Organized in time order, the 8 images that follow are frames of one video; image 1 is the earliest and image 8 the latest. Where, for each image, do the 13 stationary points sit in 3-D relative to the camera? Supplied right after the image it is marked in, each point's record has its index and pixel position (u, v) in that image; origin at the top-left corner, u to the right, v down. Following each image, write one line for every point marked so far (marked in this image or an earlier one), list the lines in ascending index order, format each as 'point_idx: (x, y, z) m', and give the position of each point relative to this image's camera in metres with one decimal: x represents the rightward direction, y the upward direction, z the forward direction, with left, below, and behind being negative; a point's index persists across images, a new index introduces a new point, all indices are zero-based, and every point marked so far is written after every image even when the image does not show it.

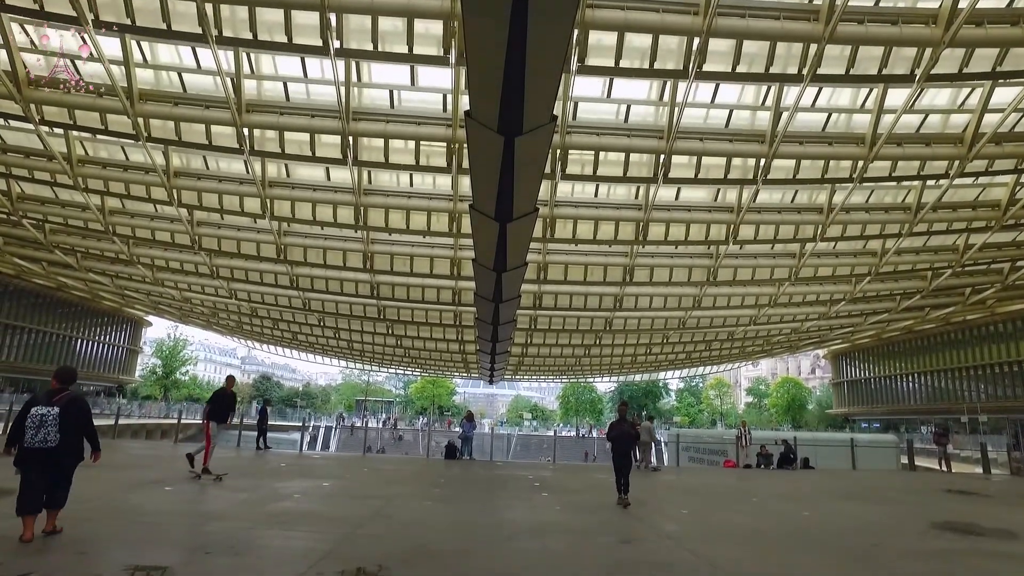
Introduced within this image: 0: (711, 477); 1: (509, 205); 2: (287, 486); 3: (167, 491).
0: (+5.1, -4.9, +15.9) m
1: (-0.1, +2.3, +16.9) m
2: (-3.5, -3.1, +9.7) m
3: (-4.7, -2.8, +8.3) m
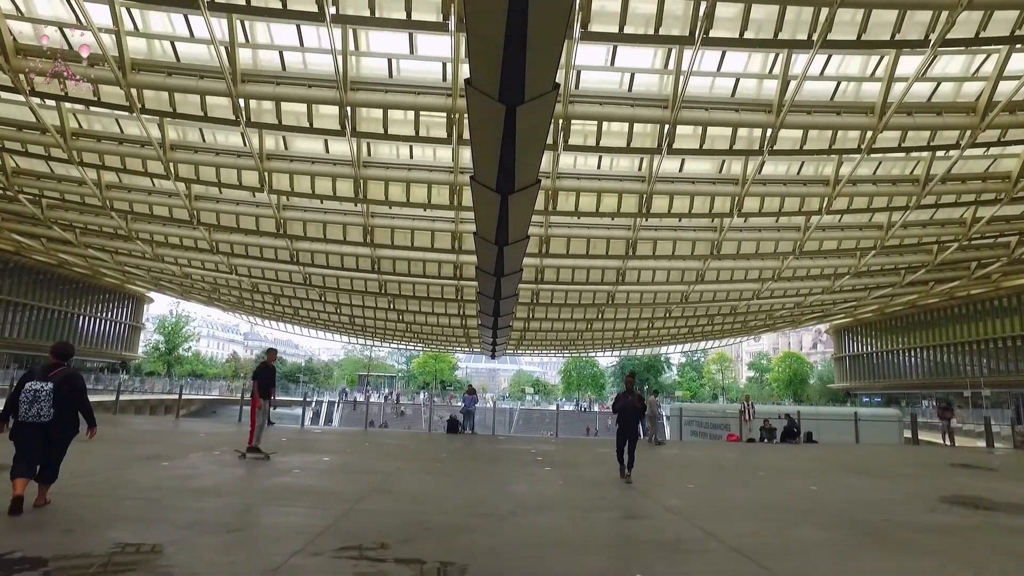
0: (+5.2, -4.2, +15.8) m
1: (-0.1, +3.0, +16.5) m
2: (-3.5, -2.7, +9.6) m
3: (-4.6, -2.4, +8.1) m
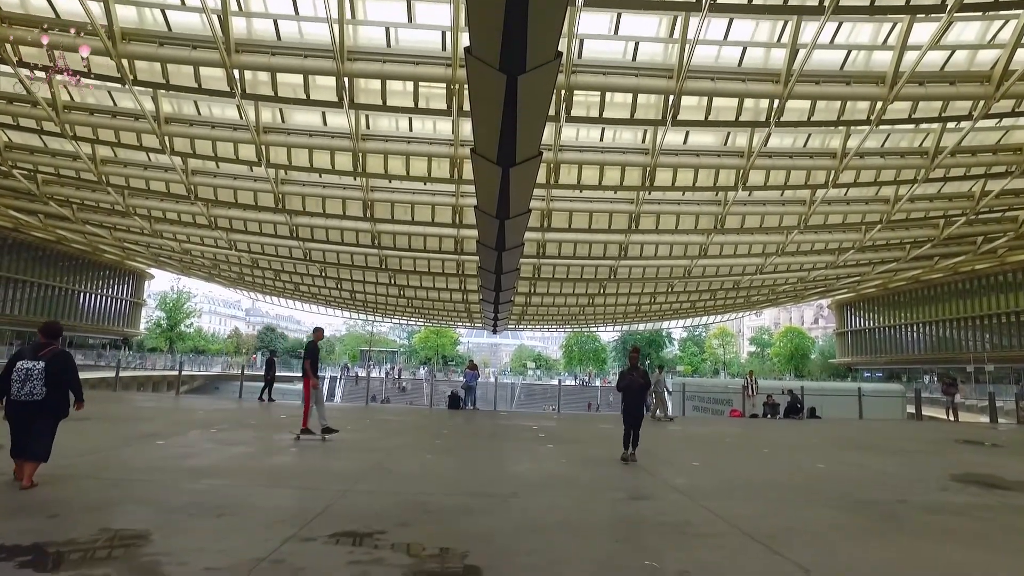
0: (+5.2, -3.6, +15.7) m
1: (0.0, +3.7, +16.2) m
2: (-3.5, -2.3, +9.5) m
3: (-4.6, -2.1, +8.0) m
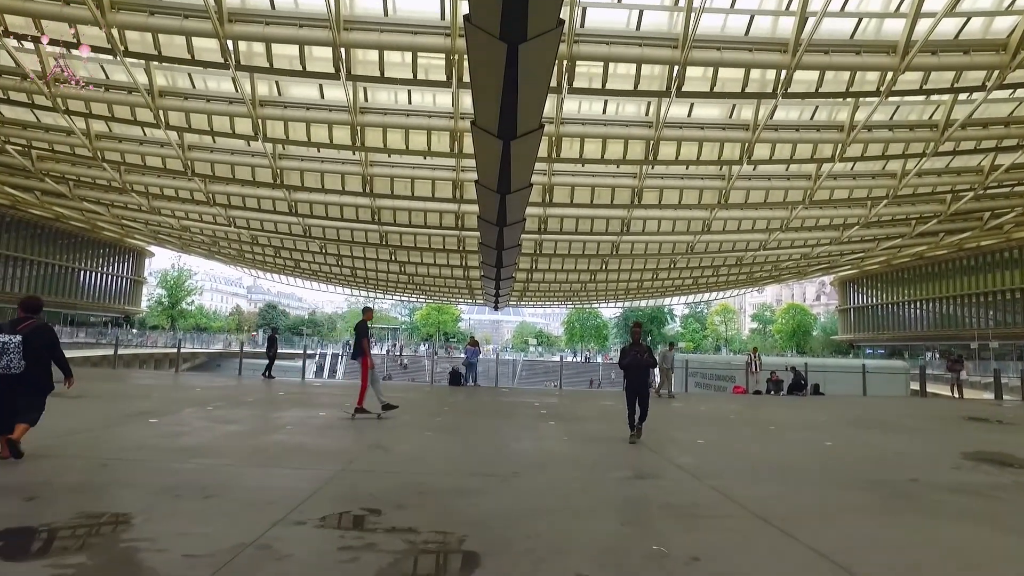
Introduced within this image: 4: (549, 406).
0: (+5.3, -3.0, +15.6) m
1: (0.0, +4.3, +15.8) m
2: (-3.5, -2.0, +9.3) m
3: (-4.6, -1.7, +7.9) m
4: (+0.8, -2.6, +13.3) m
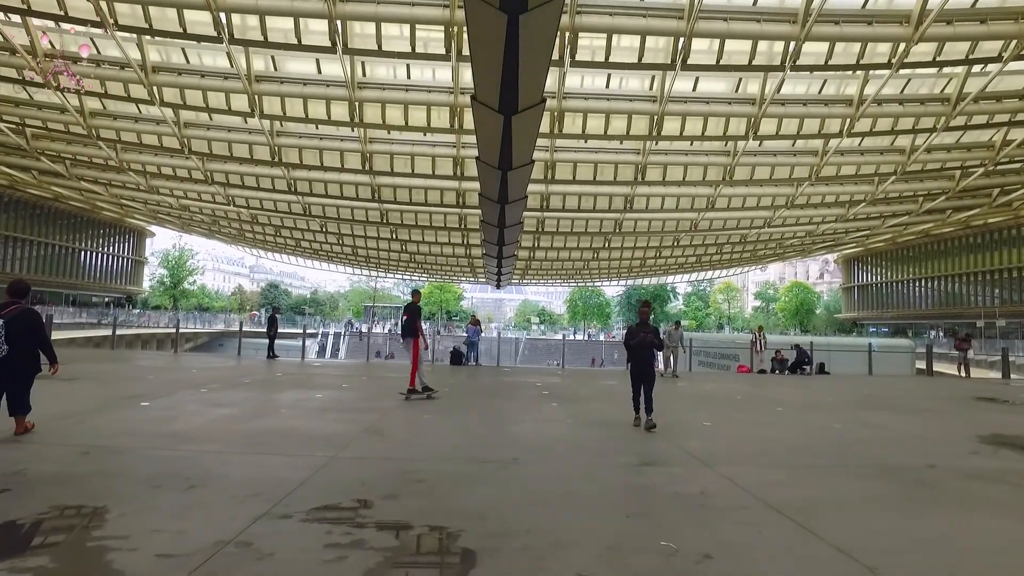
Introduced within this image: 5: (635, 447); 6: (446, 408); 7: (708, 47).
0: (+5.3, -2.4, +15.4) m
1: (0.0, +4.8, +15.4) m
2: (-3.4, -1.6, +9.1) m
3: (-4.6, -1.5, +7.7) m
4: (+0.8, -2.1, +13.1) m
5: (+1.2, -1.5, +5.8) m
6: (-0.9, -1.7, +8.6) m
7: (+6.1, +7.5, +19.1) m
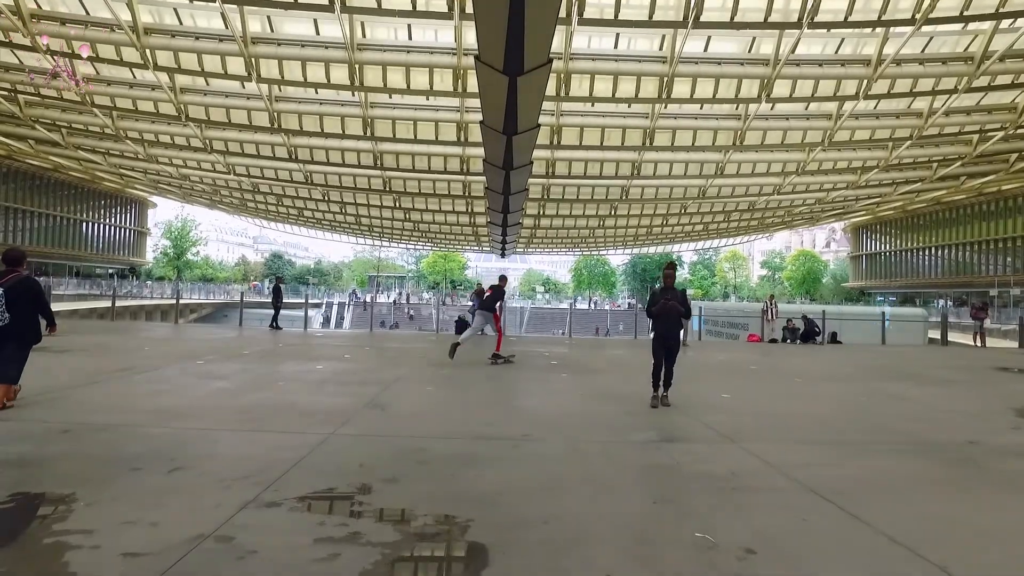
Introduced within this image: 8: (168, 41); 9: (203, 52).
0: (+5.5, -1.6, +15.0) m
1: (+0.1, +5.6, +14.7) m
2: (-3.3, -1.2, +8.8) m
3: (-4.5, -1.1, +7.4) m
4: (+1.0, -1.4, +12.8) m
5: (+1.3, -1.2, +5.5) m
6: (-0.8, -1.2, +8.3) m
7: (+6.3, +8.5, +18.3) m
8: (-11.0, +7.9, +19.7) m
9: (-10.1, +7.7, +20.0) m
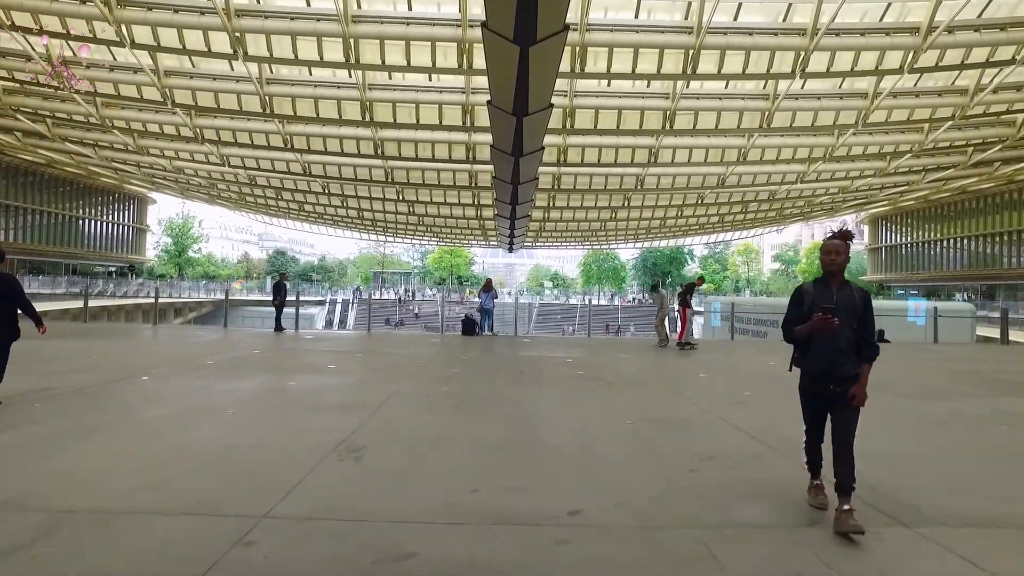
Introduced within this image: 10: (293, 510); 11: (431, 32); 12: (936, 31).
0: (+5.8, -1.5, +13.2) m
1: (+0.4, +5.7, +12.9) m
2: (-3.1, -1.2, +7.1) m
3: (-4.3, -1.1, +5.6) m
4: (+1.3, -1.4, +11.0) m
5: (+1.5, -1.1, +3.7) m
6: (-0.6, -1.2, +6.5) m
7: (+6.6, +8.7, +16.4) m
8: (-10.7, +8.0, +17.9) m
9: (-9.8, +7.8, +18.3) m
10: (-1.1, -1.1, +3.1) m
11: (-2.5, +7.8, +18.6) m
12: (+12.6, +7.7, +18.2) m
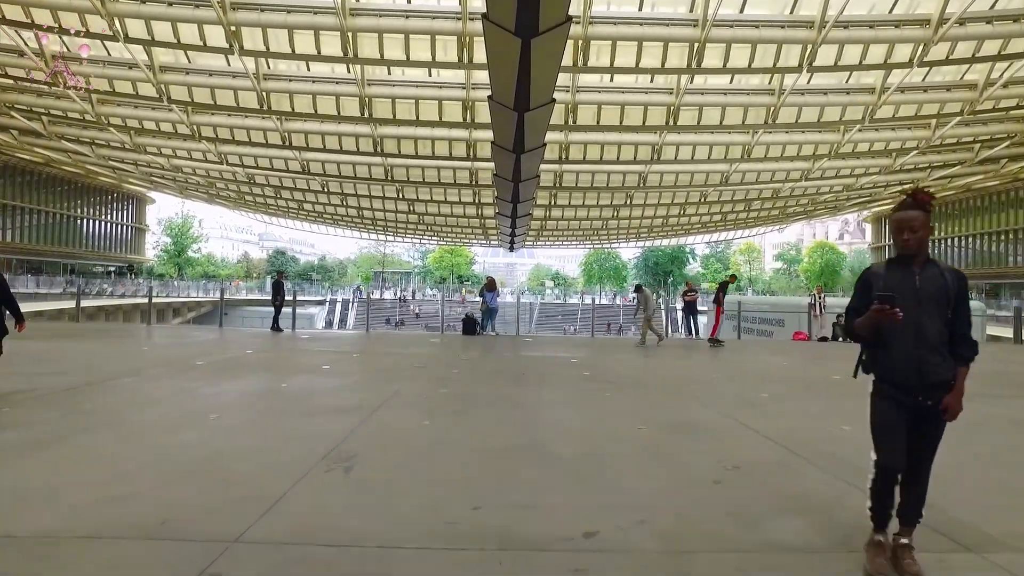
0: (+5.8, -1.4, +12.8) m
1: (+0.4, +5.7, +12.5) m
2: (-3.1, -1.1, +6.7) m
3: (-4.2, -1.1, +5.3) m
4: (+1.3, -1.3, +10.6) m
5: (+1.5, -1.1, +3.3) m
6: (-0.5, -1.2, +6.1) m
7: (+6.6, +8.7, +16.0) m
8: (-10.7, +8.0, +17.6) m
9: (-9.8, +7.8, +17.9) m
10: (-1.1, -1.1, +2.7) m
11: (-2.4, +7.8, +18.3) m
12: (+12.6, +7.7, +17.8) m
